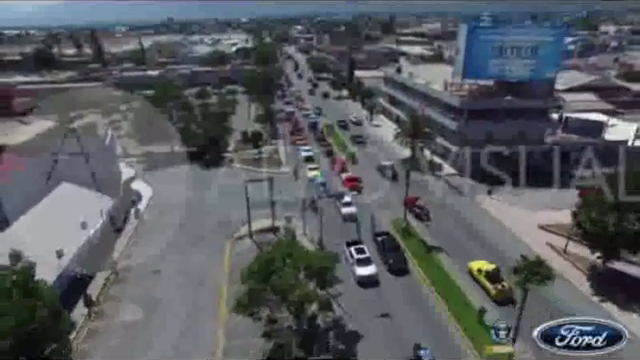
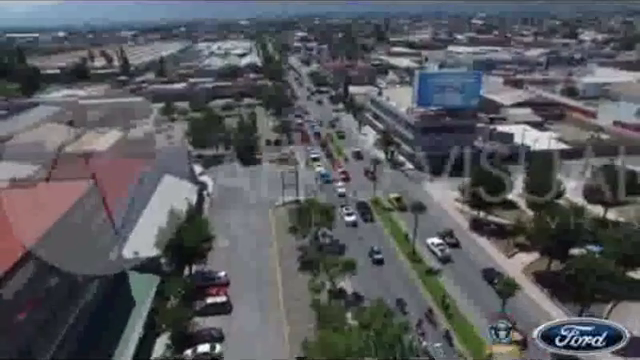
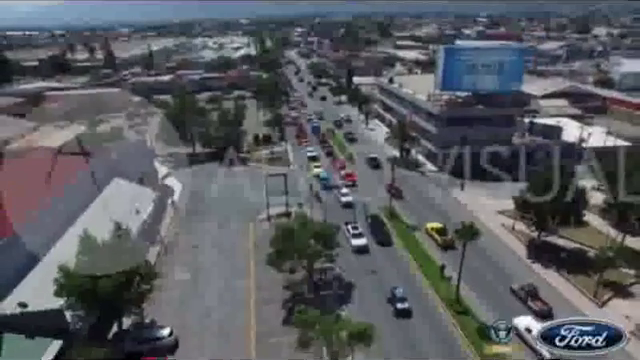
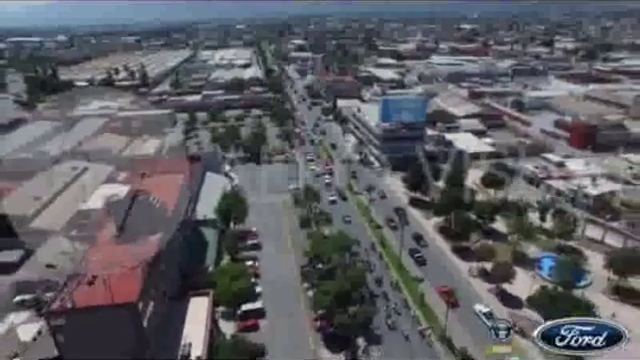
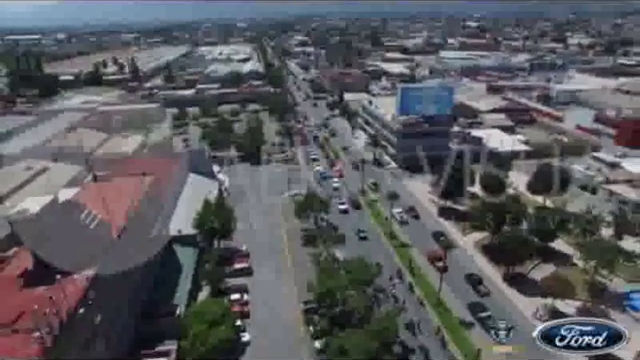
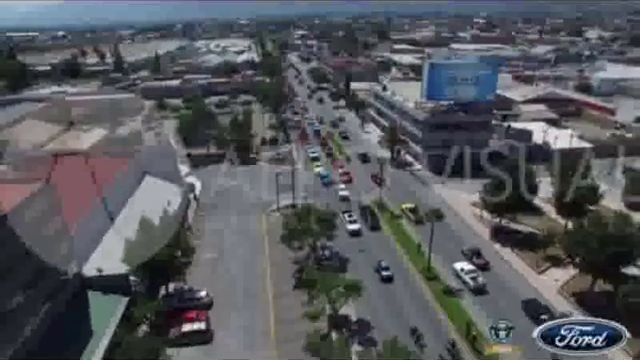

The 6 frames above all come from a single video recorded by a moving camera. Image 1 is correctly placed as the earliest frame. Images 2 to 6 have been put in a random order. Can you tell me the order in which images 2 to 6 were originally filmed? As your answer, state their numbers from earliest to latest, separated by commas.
3, 6, 2, 5, 4
